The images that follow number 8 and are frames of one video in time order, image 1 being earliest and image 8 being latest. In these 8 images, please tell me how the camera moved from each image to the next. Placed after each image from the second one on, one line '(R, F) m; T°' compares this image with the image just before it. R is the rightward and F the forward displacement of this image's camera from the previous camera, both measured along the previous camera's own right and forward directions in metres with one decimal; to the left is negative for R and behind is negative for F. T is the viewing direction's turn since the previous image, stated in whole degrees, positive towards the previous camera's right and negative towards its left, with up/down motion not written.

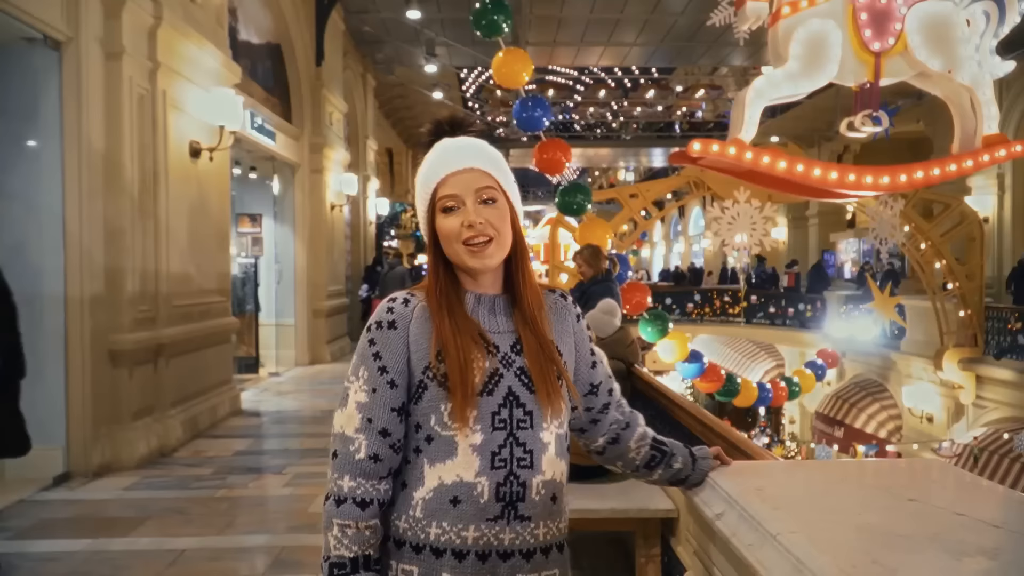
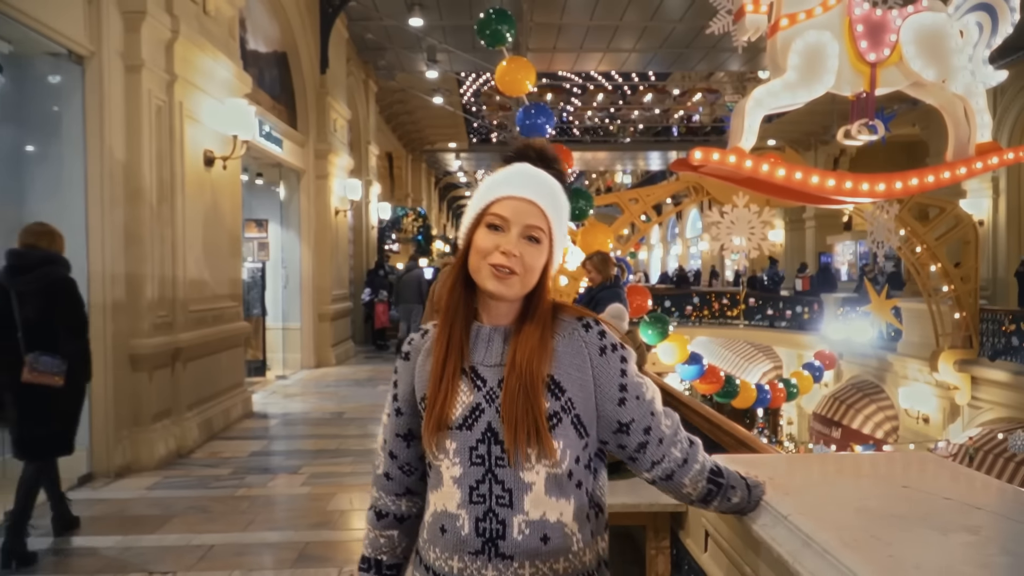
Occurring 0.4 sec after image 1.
(-0.1, -0.1) m; 0°
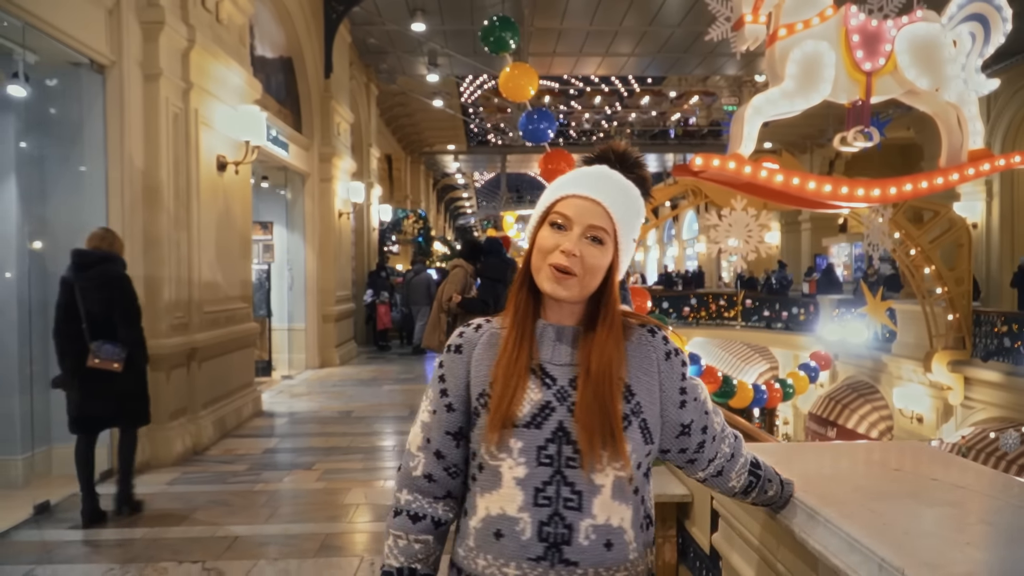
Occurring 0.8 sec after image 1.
(-0.1, -0.2) m; 0°
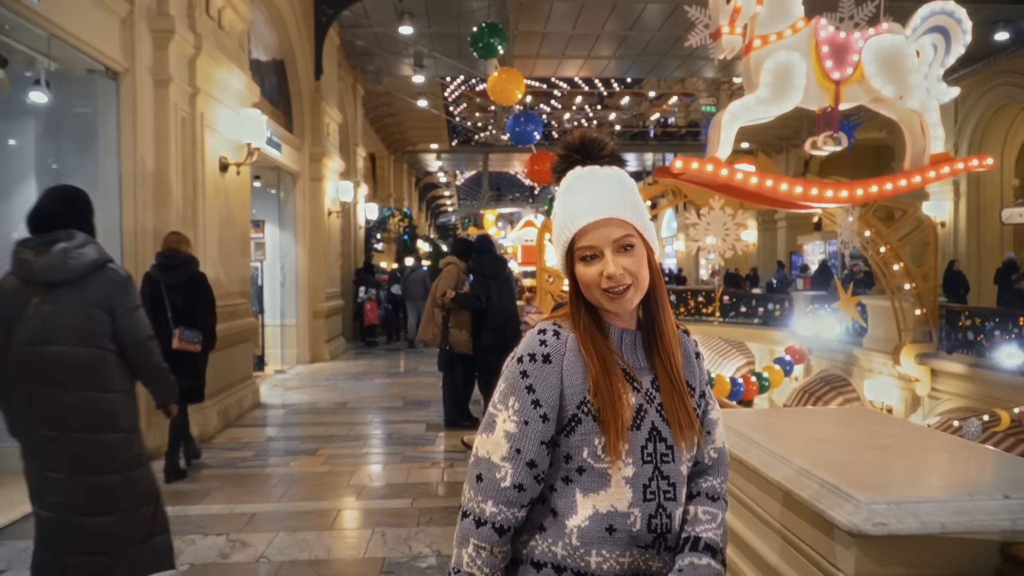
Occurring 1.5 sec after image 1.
(-0.1, -0.3) m; +1°
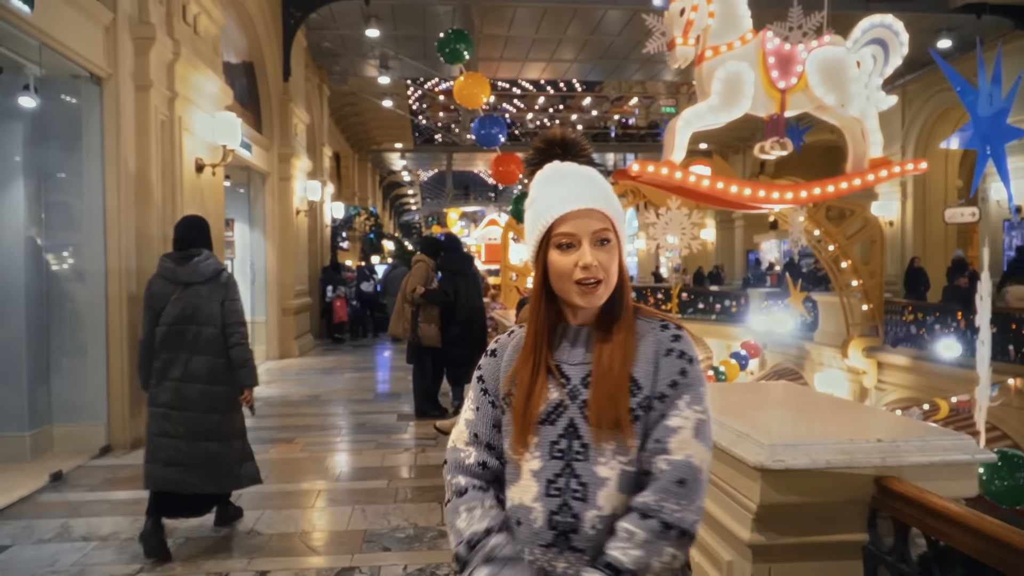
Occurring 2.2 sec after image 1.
(0.0, -0.3) m; +2°
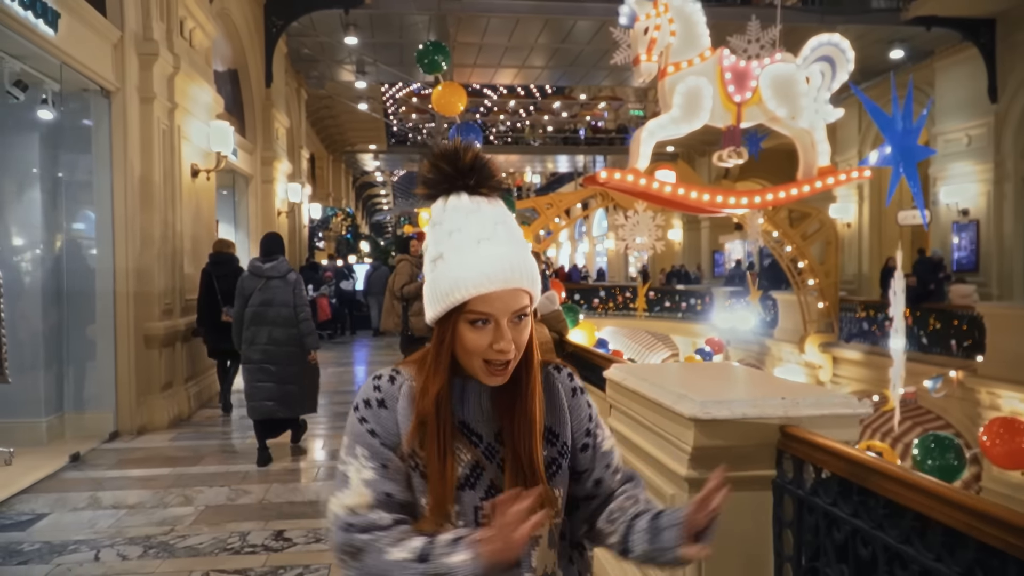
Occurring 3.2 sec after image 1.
(-0.1, -0.5) m; +2°
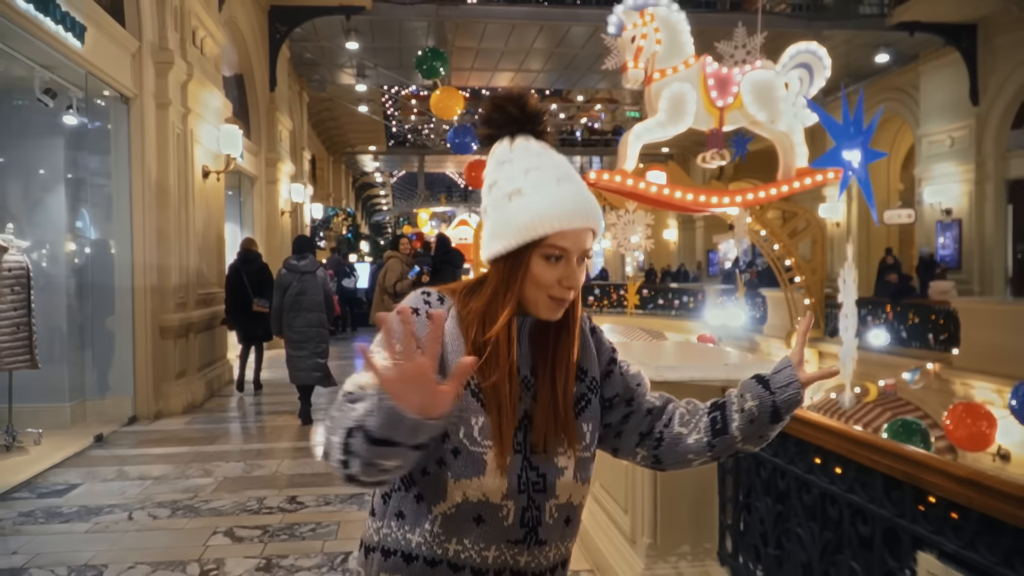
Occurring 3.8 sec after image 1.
(0.0, -0.4) m; 0°
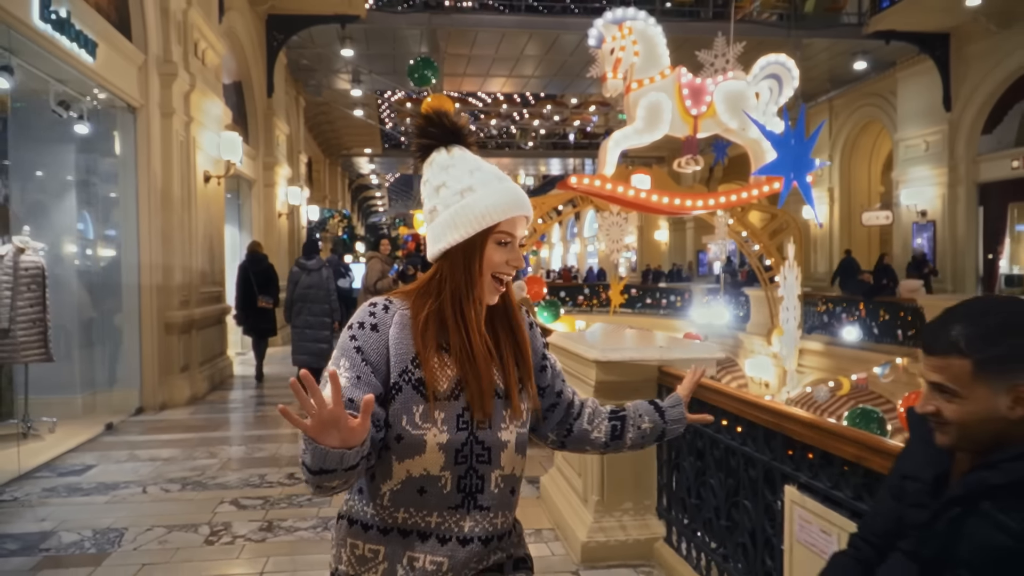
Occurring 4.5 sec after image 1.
(+0.1, -0.4) m; 0°
